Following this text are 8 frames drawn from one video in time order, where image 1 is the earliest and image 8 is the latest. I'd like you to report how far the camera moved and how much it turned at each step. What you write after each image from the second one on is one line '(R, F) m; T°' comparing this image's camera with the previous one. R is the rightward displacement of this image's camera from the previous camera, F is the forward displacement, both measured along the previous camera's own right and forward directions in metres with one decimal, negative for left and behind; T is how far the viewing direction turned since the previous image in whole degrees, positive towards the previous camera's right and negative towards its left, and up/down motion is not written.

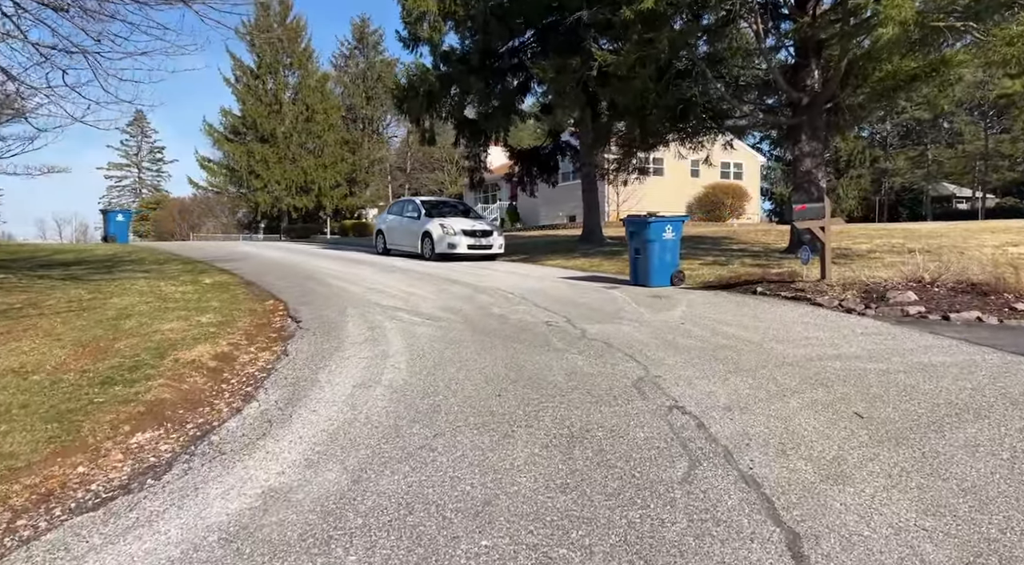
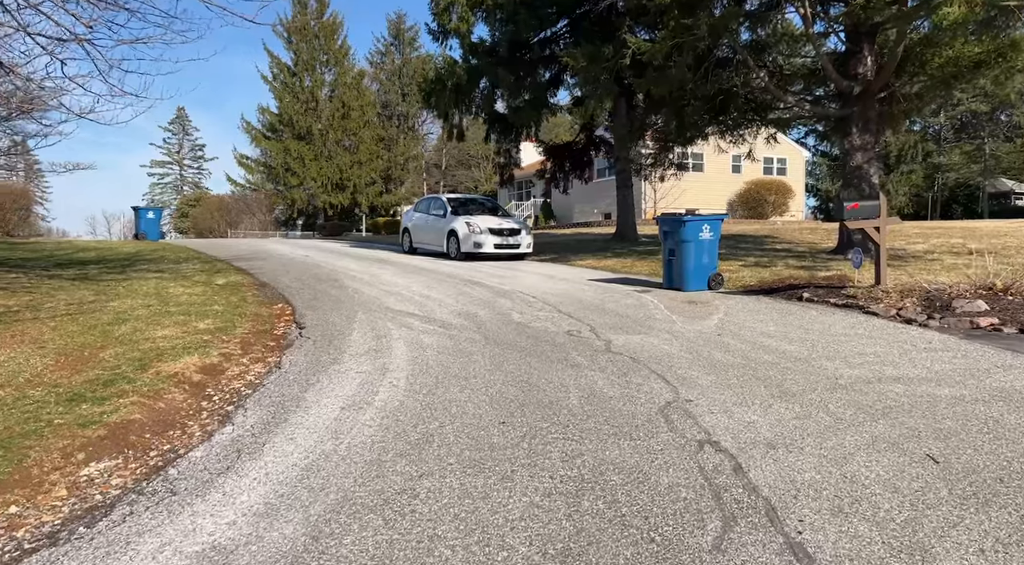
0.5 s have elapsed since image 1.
(+0.2, +0.6) m; -3°
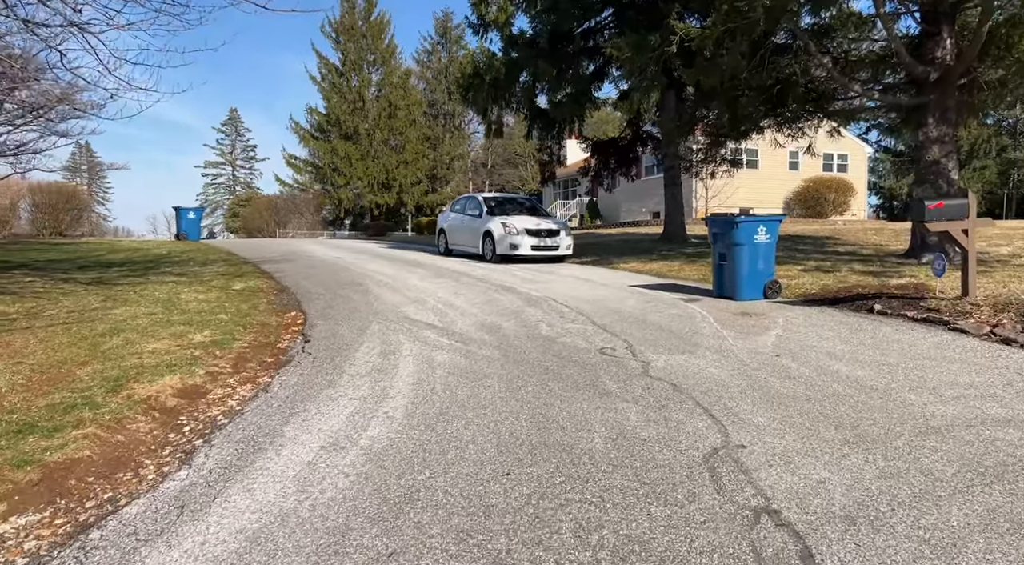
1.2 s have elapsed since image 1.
(+0.2, +0.8) m; -4°
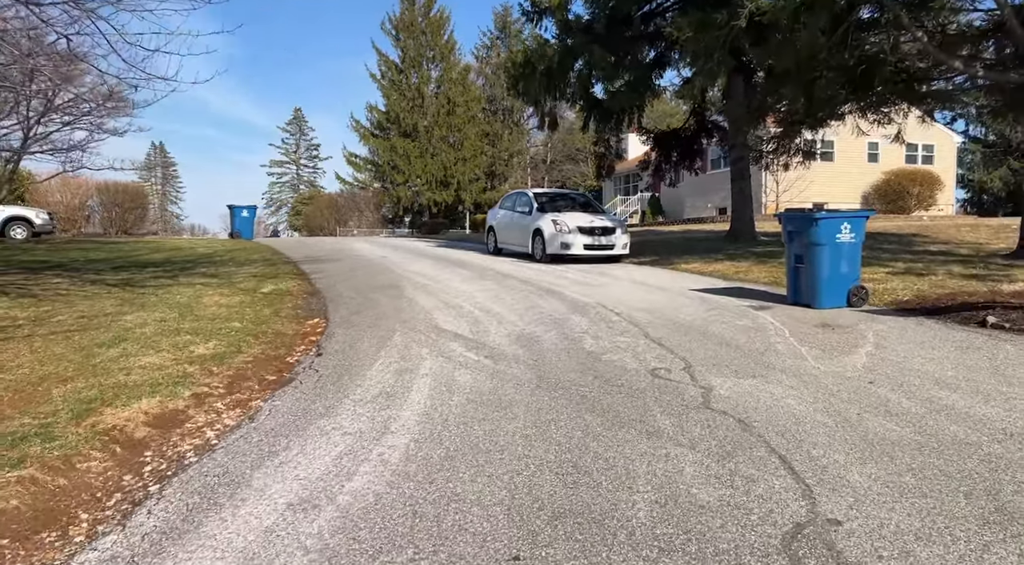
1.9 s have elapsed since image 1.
(+0.2, +0.9) m; -5°
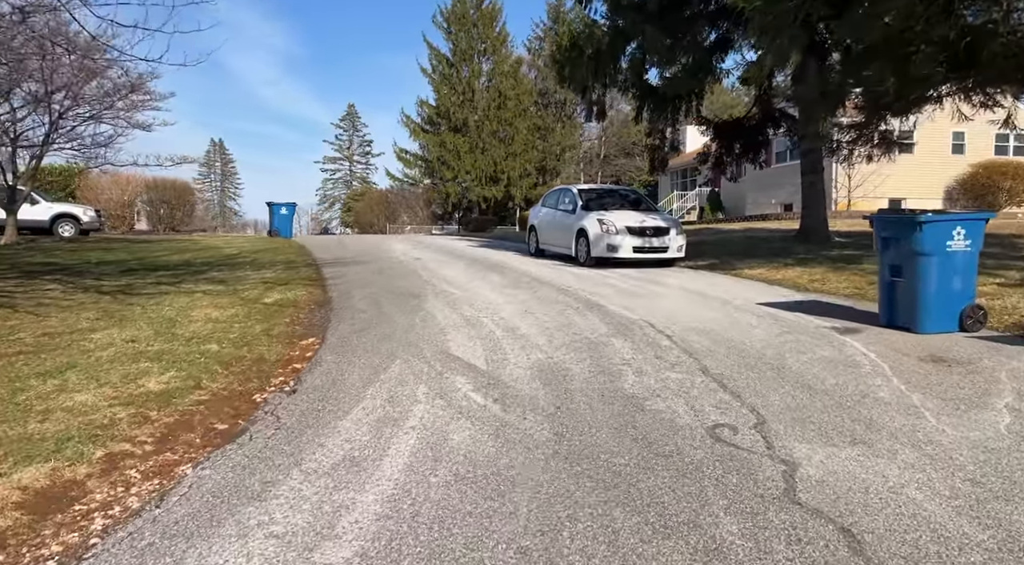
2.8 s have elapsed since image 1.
(+0.2, +1.2) m; -5°
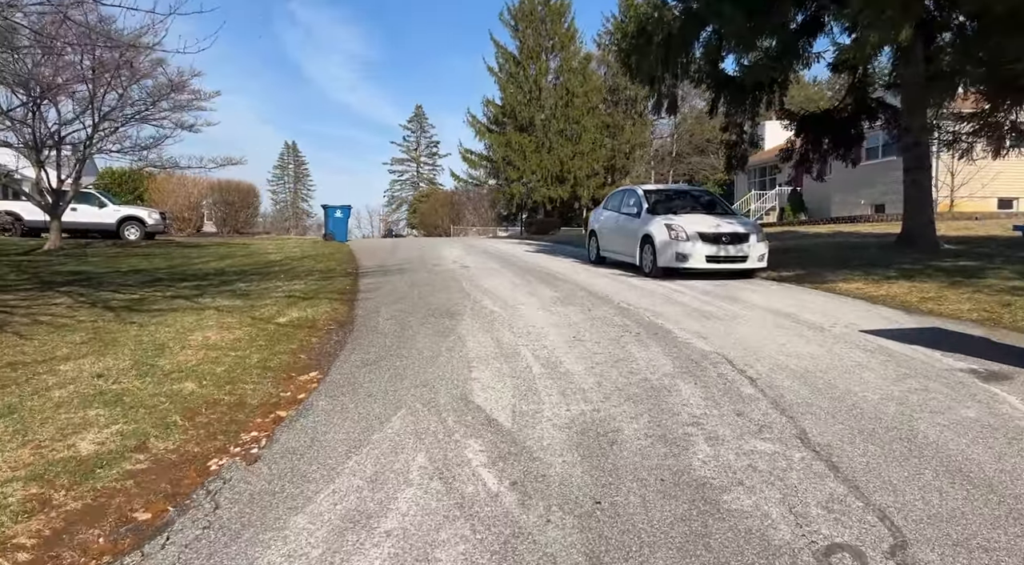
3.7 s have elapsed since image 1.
(+0.2, +1.2) m; -6°
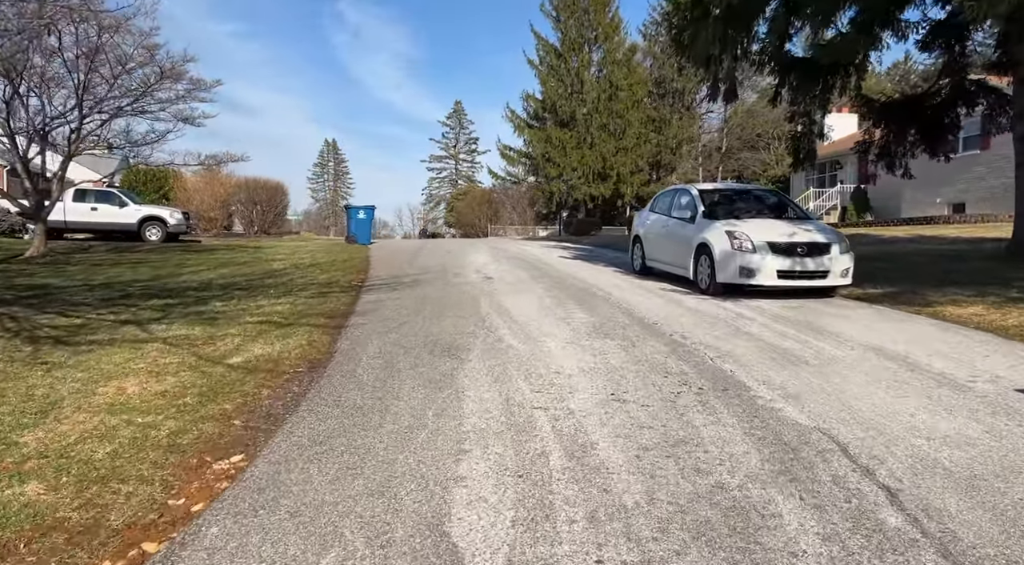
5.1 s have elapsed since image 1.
(+0.2, +1.7) m; -4°
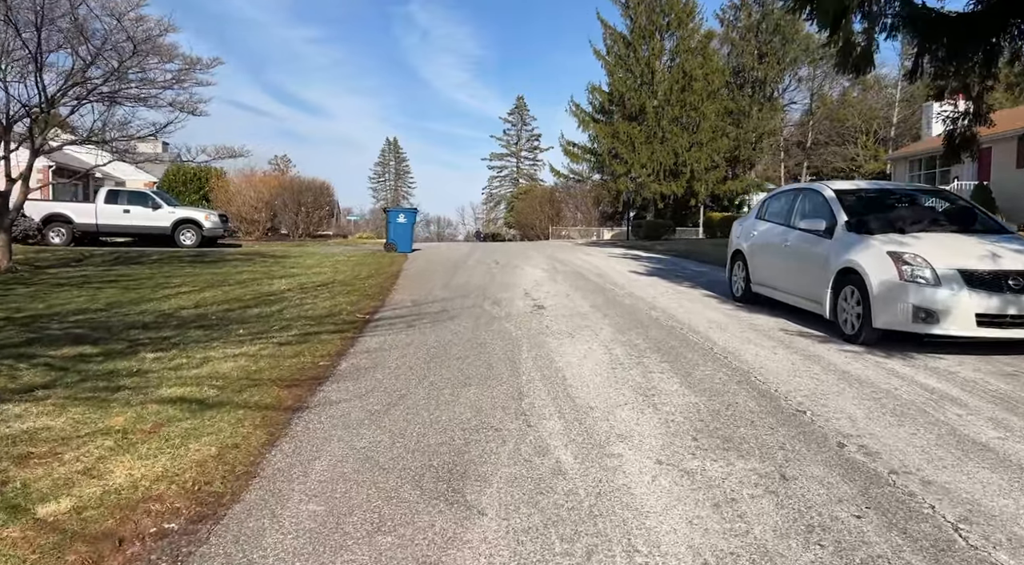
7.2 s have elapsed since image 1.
(+0.1, +2.6) m; -6°
